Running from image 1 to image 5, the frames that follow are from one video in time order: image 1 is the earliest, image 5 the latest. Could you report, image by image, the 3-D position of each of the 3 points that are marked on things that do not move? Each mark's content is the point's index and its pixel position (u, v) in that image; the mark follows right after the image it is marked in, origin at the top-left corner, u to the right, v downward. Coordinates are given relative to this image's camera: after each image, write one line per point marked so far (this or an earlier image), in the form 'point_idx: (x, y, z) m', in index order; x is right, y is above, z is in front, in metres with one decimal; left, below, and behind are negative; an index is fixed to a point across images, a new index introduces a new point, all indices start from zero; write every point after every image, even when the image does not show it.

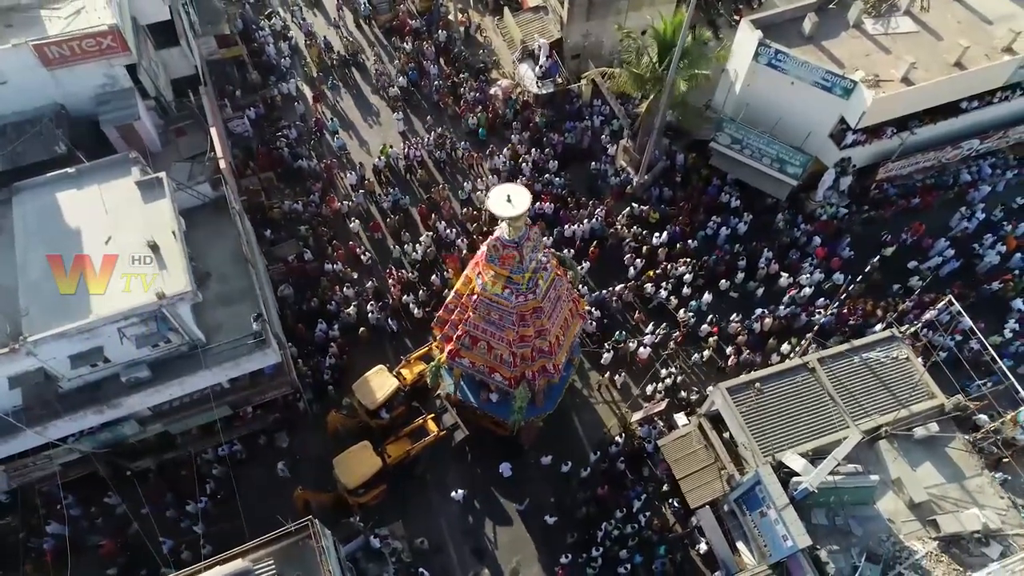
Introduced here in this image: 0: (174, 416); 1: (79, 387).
0: (-9.1, -3.4, +18.0) m
1: (-10.4, -2.4, +15.9) m
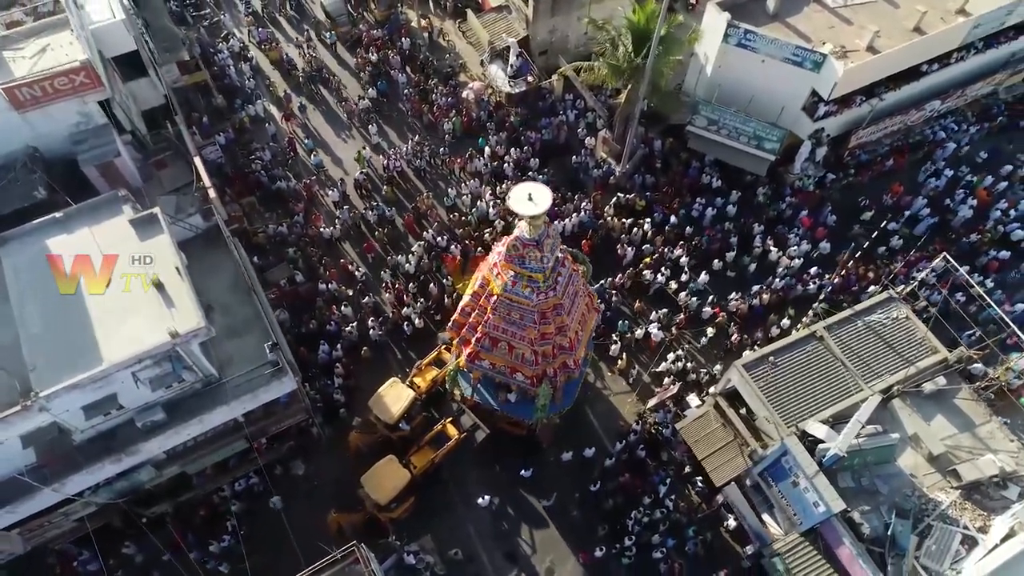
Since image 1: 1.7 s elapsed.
0: (-8.4, -4.4, +17.4) m
1: (-9.7, -3.5, +15.3) m
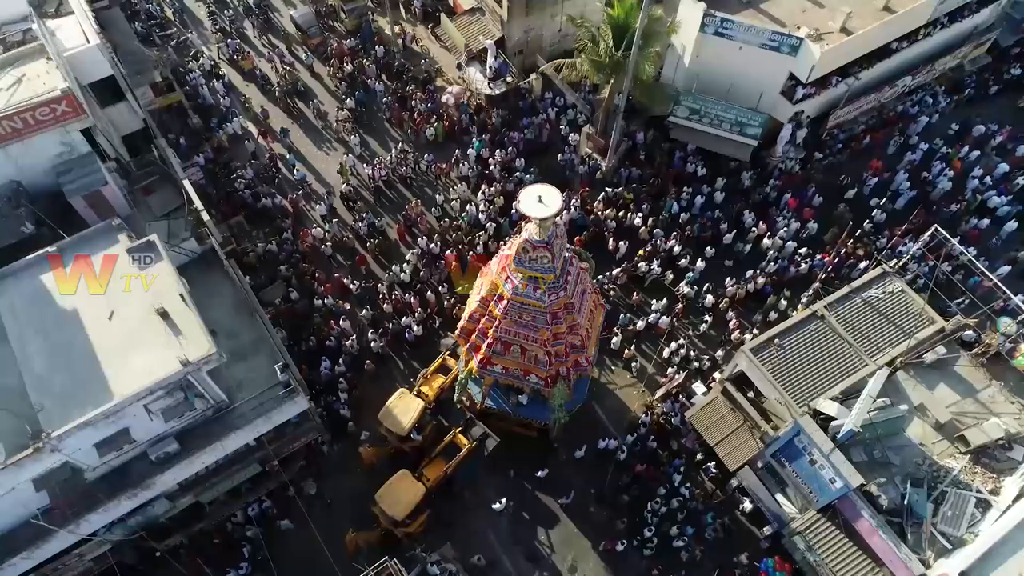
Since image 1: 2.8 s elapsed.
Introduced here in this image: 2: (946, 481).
0: (-7.9, -5.1, +17.1) m
1: (-9.2, -4.2, +15.0) m
2: (+11.1, -4.9, +17.0) m
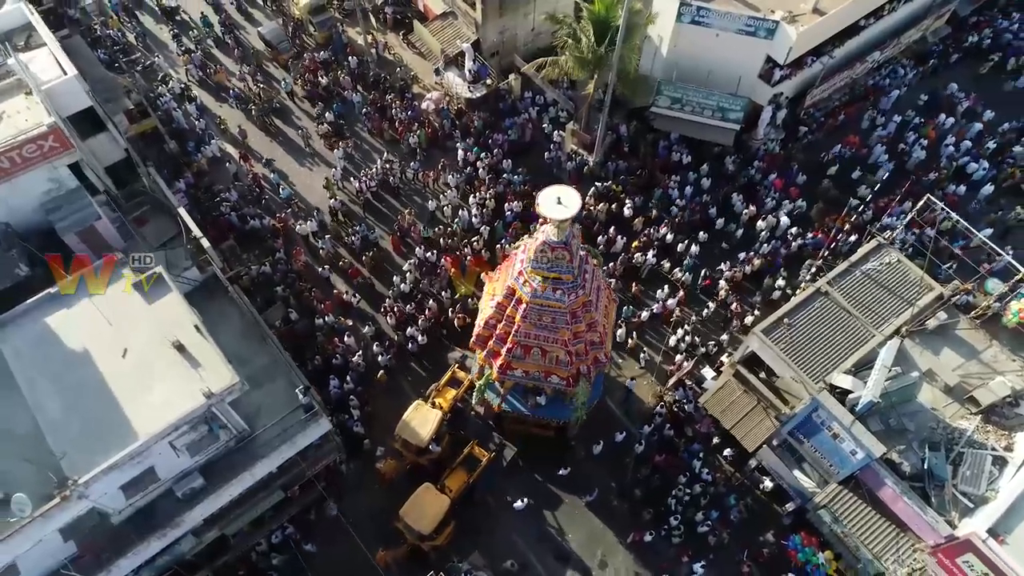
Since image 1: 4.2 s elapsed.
0: (-7.1, -5.8, +16.7) m
1: (-8.3, -5.0, +14.5) m
2: (+11.8, -4.1, +17.5) m
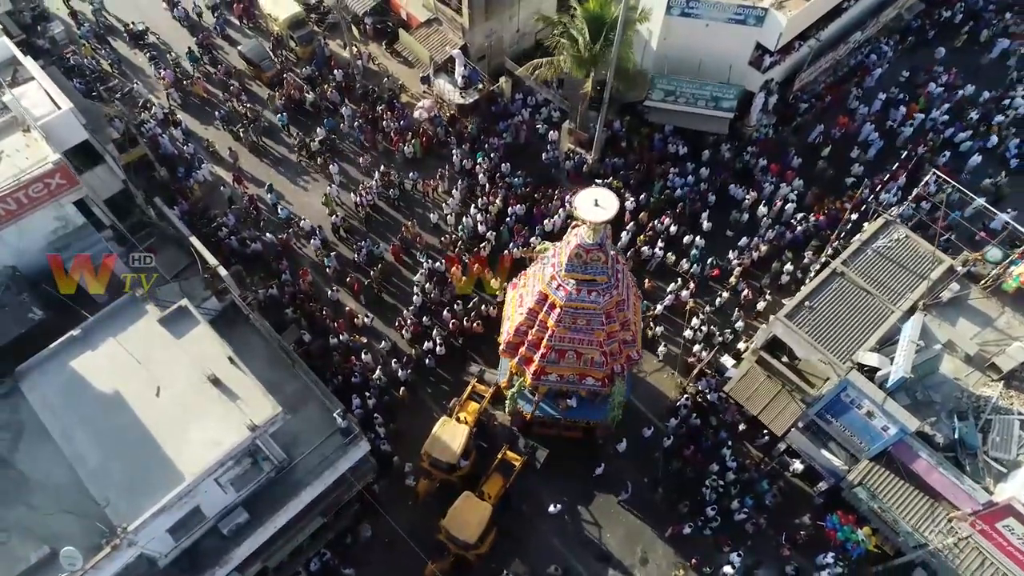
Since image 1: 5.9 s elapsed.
0: (-5.9, -6.4, +16.3) m
1: (-7.1, -5.8, +14.1) m
2: (+12.8, -3.3, +17.8) m
